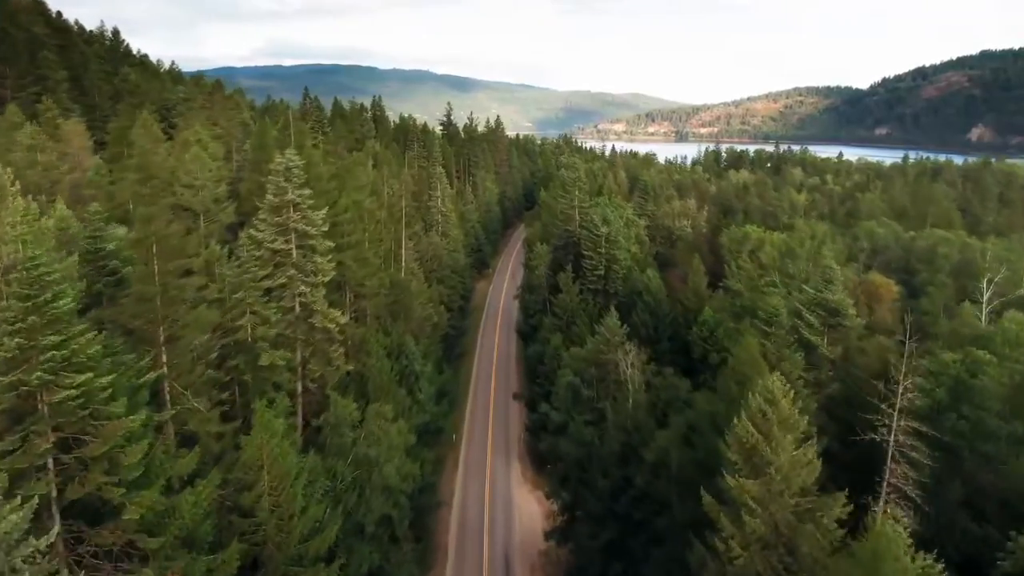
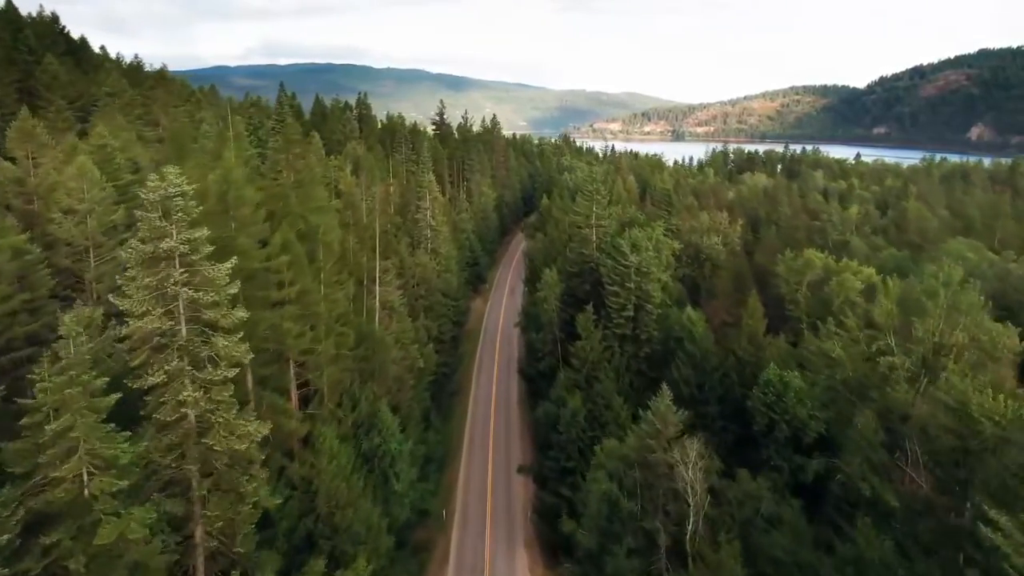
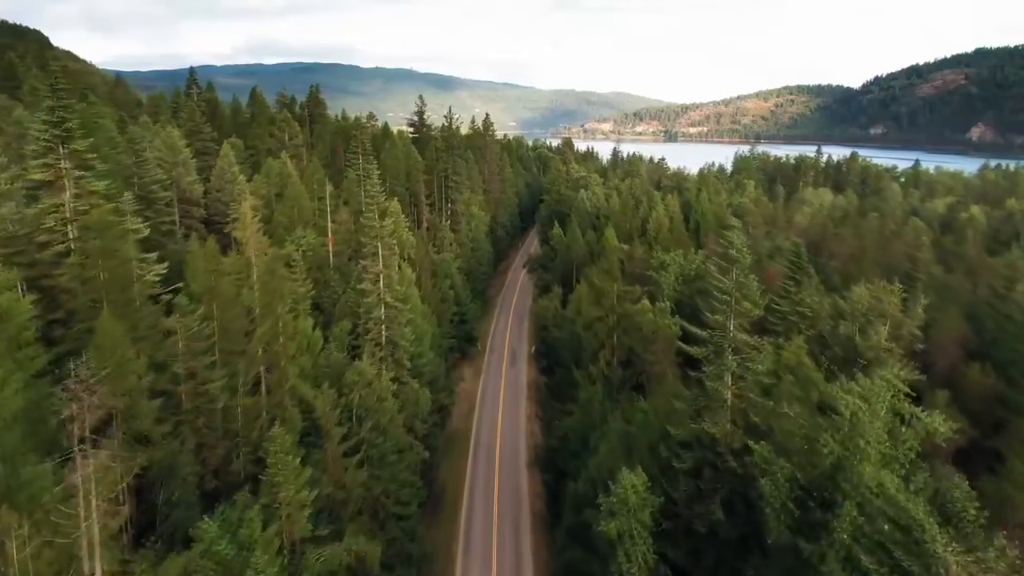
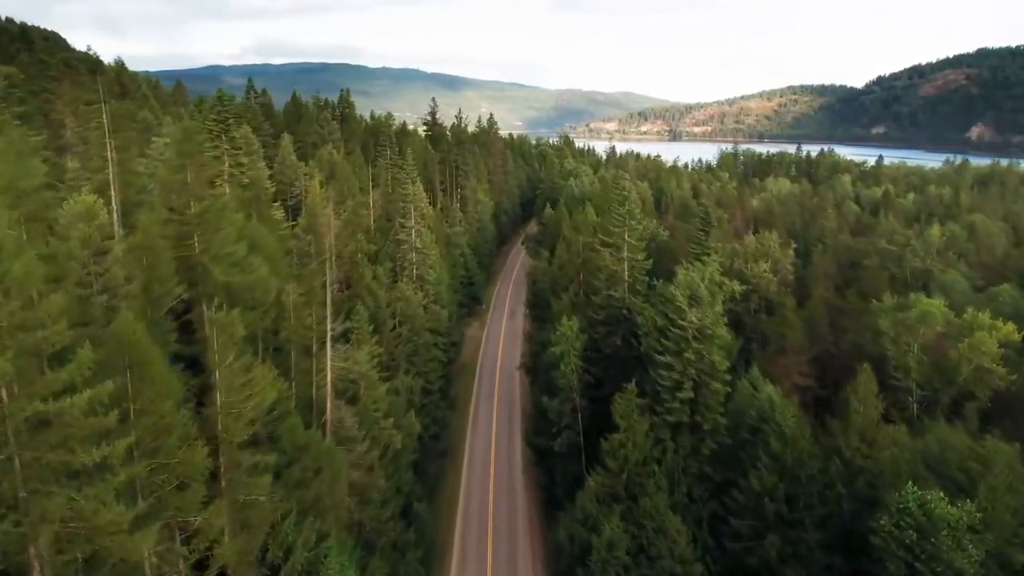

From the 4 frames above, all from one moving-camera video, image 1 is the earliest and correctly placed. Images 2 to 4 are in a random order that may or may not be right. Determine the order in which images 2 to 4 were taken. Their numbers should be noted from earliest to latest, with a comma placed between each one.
2, 4, 3
